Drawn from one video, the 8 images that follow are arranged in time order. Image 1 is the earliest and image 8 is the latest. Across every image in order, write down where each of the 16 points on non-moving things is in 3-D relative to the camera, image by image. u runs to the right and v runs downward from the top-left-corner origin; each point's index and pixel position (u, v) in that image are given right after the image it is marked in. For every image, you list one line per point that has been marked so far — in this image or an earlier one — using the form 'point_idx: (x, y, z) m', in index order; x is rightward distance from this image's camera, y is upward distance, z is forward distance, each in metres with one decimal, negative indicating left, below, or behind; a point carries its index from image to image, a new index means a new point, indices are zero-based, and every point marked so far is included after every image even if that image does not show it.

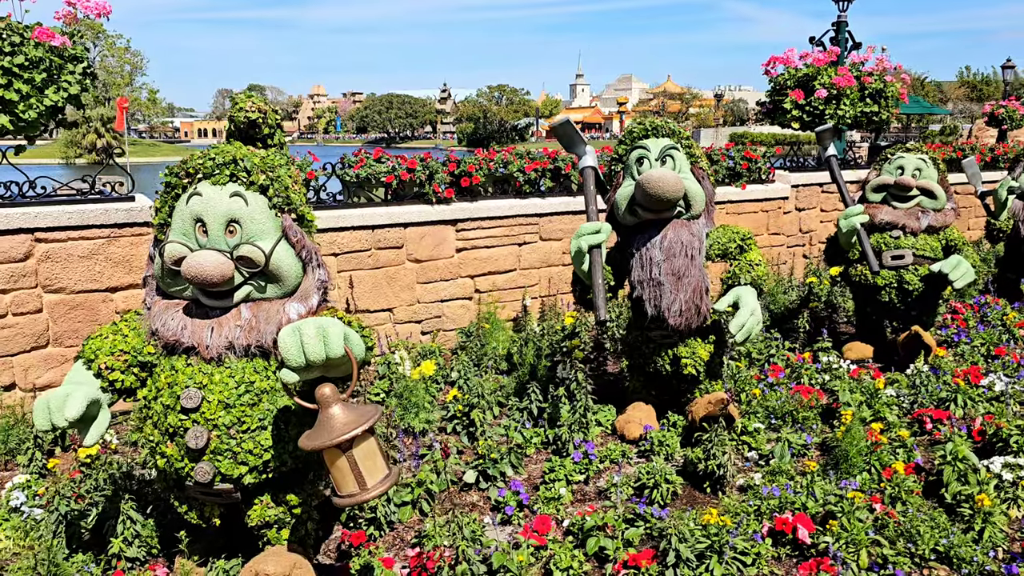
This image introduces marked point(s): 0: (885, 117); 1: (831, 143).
0: (+4.1, +1.9, +9.4) m
1: (+2.3, +1.0, +5.9) m
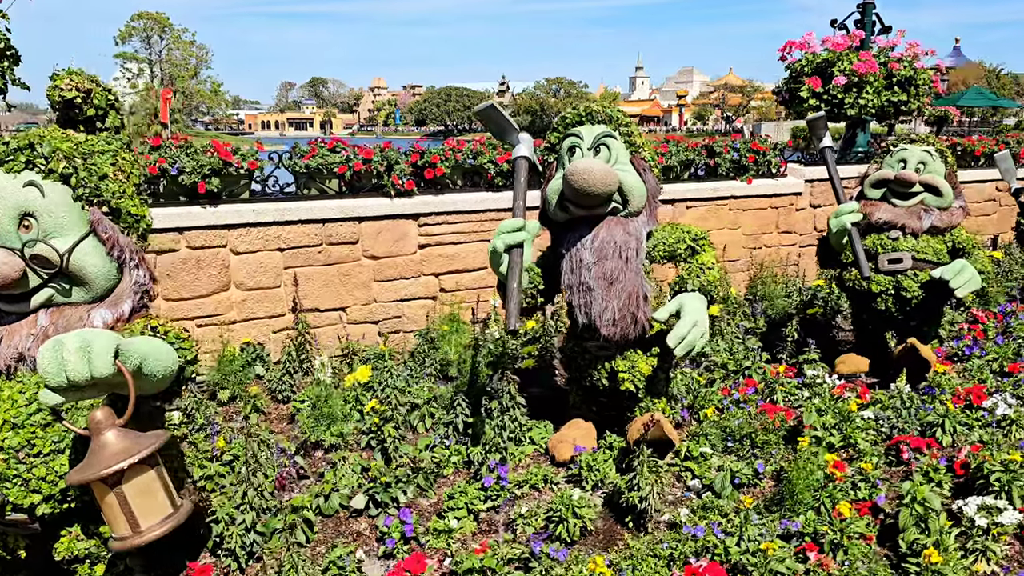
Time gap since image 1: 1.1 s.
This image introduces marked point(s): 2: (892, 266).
0: (+4.1, +1.9, +8.6) m
1: (+2.0, +1.0, +5.4) m
2: (+2.3, +0.1, +5.1) m
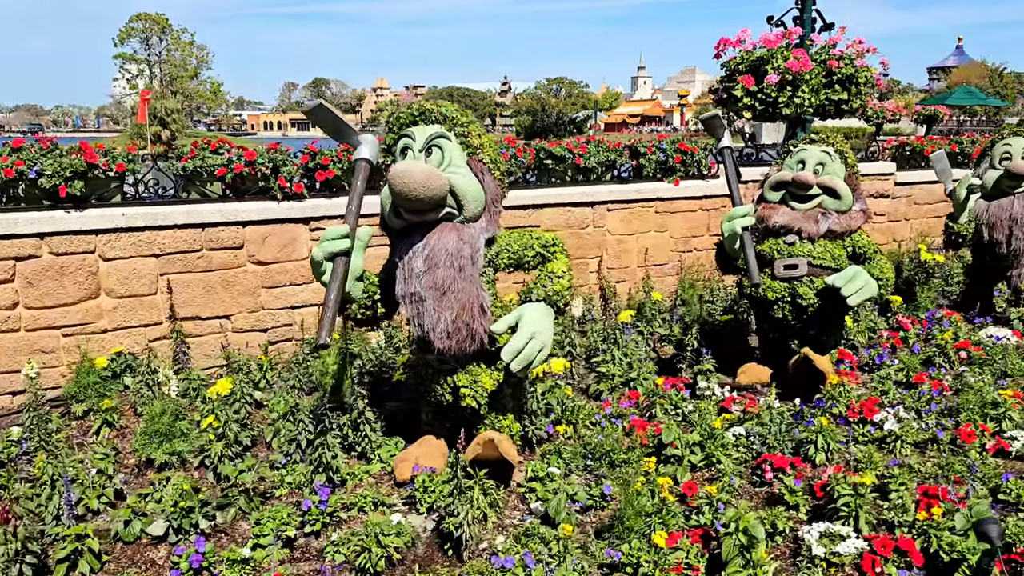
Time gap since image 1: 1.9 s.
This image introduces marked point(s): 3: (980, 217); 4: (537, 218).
0: (+3.4, +1.8, +8.4) m
1: (+1.3, +1.0, +5.1) m
2: (+1.6, +0.1, +4.8) m
3: (+3.6, +0.5, +6.5) m
4: (+0.2, +0.6, +6.6) m
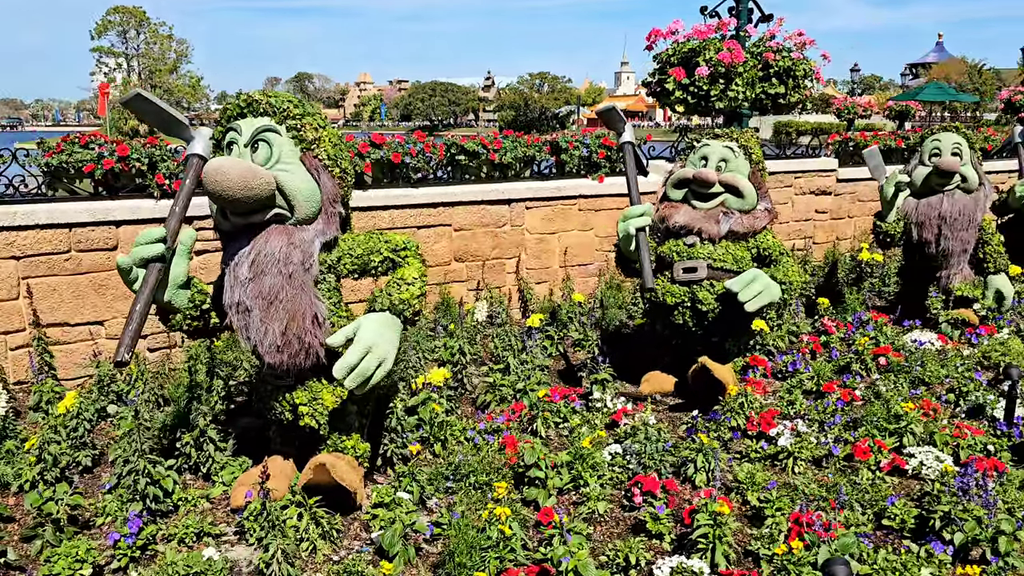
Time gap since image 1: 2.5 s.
0: (+2.7, +1.8, +8.1) m
1: (+0.7, +0.9, +4.8) m
2: (+0.9, +0.1, +4.5) m
3: (+2.9, +0.5, +6.2) m
4: (-0.5, +0.5, +6.3) m
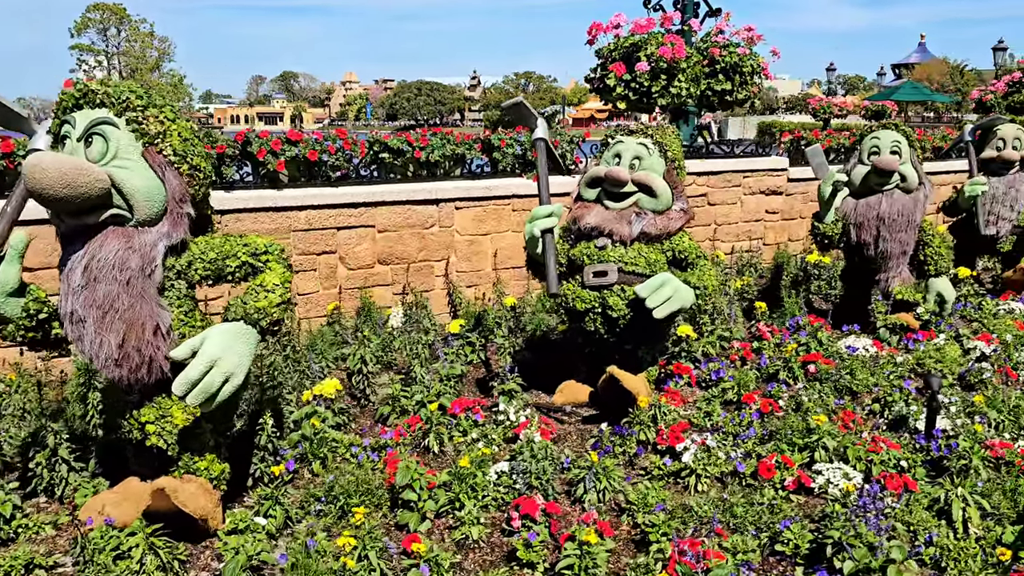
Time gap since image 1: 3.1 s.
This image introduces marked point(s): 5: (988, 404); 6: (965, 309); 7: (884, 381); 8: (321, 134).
0: (+2.2, +1.8, +7.9) m
1: (+0.1, +0.9, +4.6) m
2: (+0.4, 0.0, +4.3) m
3: (+2.4, +0.5, +6.0) m
4: (-1.0, +0.5, +6.0) m
5: (+2.5, -0.6, +4.5) m
6: (+3.6, -0.2, +6.7) m
7: (+2.2, -0.5, +4.9) m
8: (-1.3, +1.1, +5.9) m
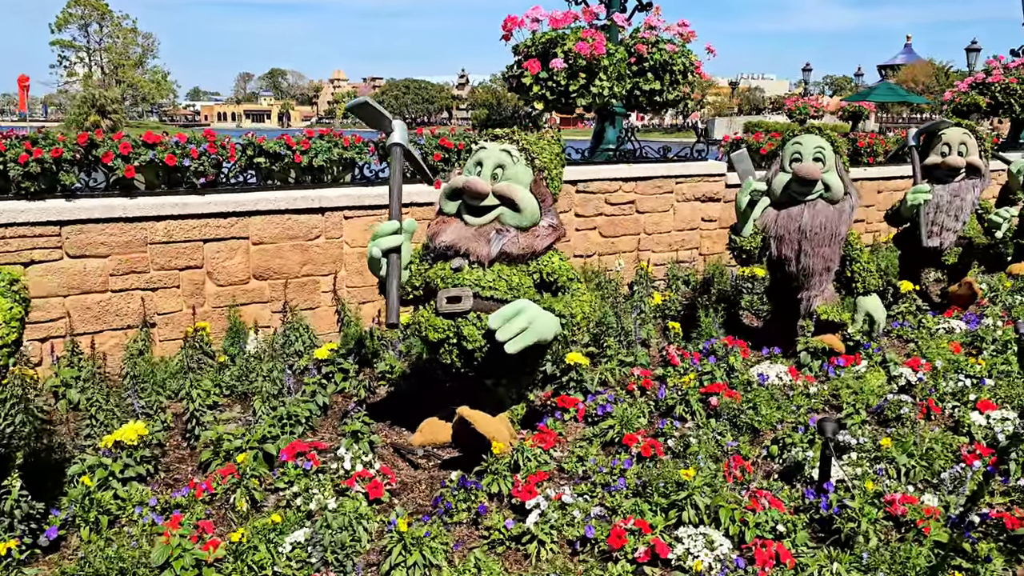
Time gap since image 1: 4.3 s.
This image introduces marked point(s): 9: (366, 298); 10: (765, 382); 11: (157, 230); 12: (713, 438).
0: (+1.4, +1.7, +7.4) m
1: (-0.6, +0.8, +4.0) m
2: (-0.3, -0.1, +3.7) m
3: (+1.7, +0.4, +5.5) m
4: (-1.7, +0.4, +5.5) m
5: (+1.8, -0.8, +4.0) m
6: (+2.8, -0.3, +6.2) m
7: (+1.4, -0.7, +4.4) m
8: (-2.1, +1.0, +5.3) m
9: (-1.0, -0.1, +6.0) m
10: (+1.5, -0.5, +4.9) m
11: (-2.2, +0.4, +5.2) m
12: (+1.0, -0.7, +4.1) m
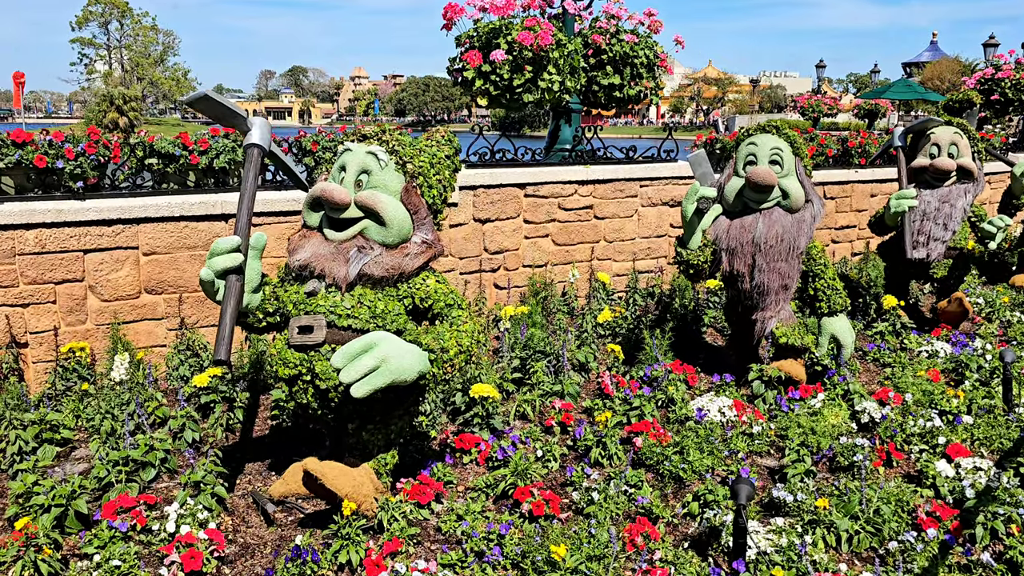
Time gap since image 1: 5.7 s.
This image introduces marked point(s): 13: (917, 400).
0: (+1.0, +1.6, +6.7) m
1: (-1.1, +0.7, +3.4) m
2: (-0.8, -0.2, +3.2) m
3: (+1.2, +0.3, +4.8) m
4: (-2.2, +0.3, +4.9) m
5: (+1.3, -0.9, +3.3) m
6: (+2.4, -0.4, +5.5) m
7: (+0.9, -0.8, +3.8) m
8: (-2.5, +0.9, +4.8) m
9: (-1.5, -0.2, +5.4) m
10: (+1.0, -0.7, +4.2) m
11: (-2.7, +0.3, +4.6) m
12: (+0.5, -0.8, +3.5) m
13: (+2.2, -0.6, +4.6) m
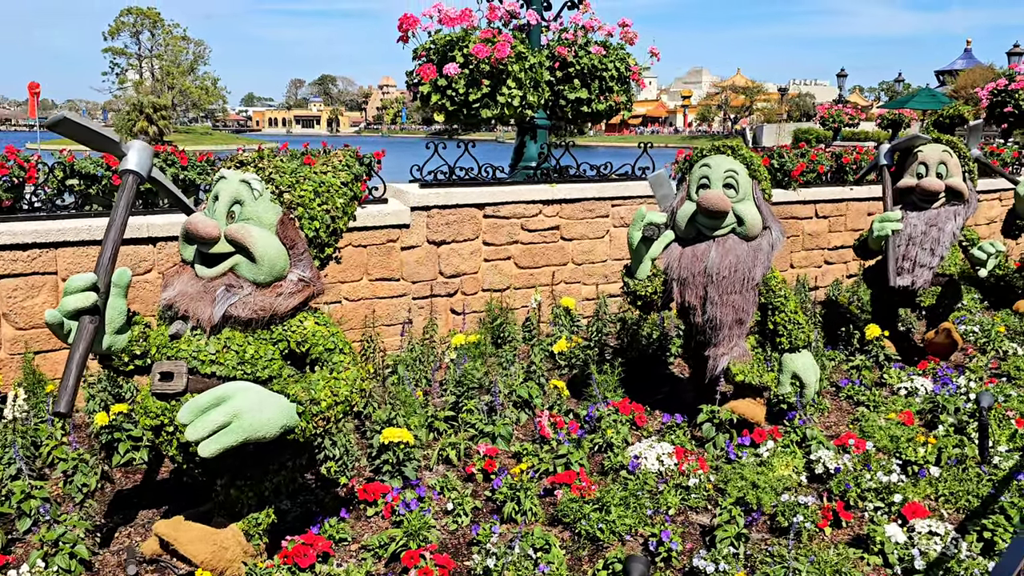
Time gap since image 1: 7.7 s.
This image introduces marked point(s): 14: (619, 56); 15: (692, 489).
0: (+0.7, +1.4, +6.4) m
1: (-1.5, +0.5, +3.2) m
2: (-1.2, -0.3, +2.9) m
3: (+0.8, +0.1, +4.5) m
4: (-2.6, +0.1, +4.6) m
5: (+0.9, -1.0, +3.0) m
6: (+2.0, -0.6, +5.1) m
7: (+0.5, -0.9, +3.4) m
8: (-2.9, +0.7, +4.5) m
9: (-1.8, -0.3, +5.2) m
10: (+0.6, -0.8, +3.9) m
11: (-3.0, +0.1, +4.4) m
12: (+0.1, -1.0, +3.2) m
13: (+1.9, -0.8, +4.2) m
14: (+0.8, +1.7, +6.3) m
15: (+0.8, -0.9, +3.7) m
